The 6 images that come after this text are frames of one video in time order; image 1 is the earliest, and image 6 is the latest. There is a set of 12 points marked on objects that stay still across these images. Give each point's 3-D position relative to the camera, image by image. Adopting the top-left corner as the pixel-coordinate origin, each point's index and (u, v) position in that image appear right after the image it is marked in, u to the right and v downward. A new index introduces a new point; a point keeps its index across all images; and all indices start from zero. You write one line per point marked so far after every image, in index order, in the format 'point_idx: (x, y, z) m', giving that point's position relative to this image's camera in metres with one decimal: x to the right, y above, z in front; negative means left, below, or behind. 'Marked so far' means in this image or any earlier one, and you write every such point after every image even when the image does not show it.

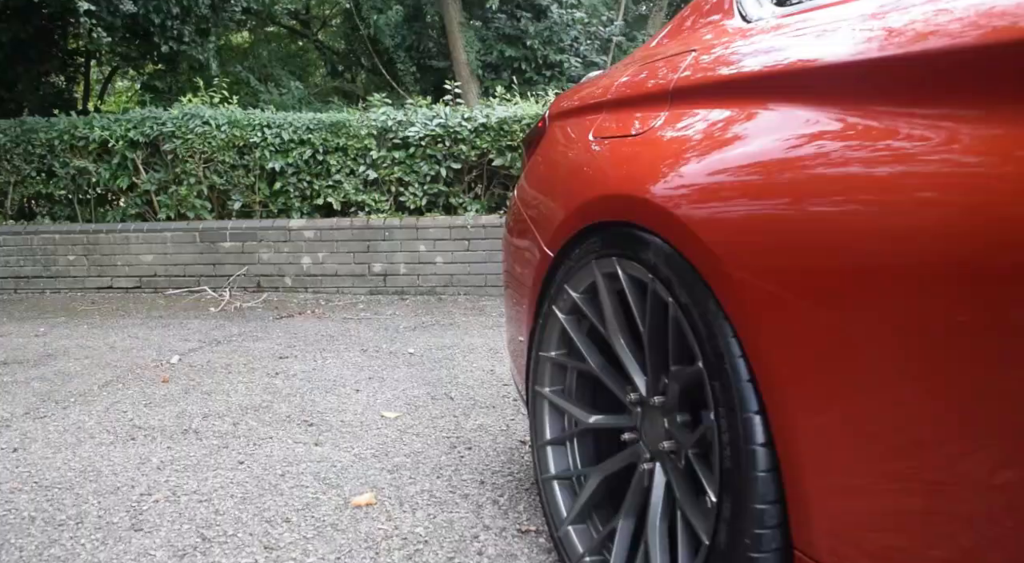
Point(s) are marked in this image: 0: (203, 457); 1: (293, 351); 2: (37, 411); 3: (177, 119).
0: (-1.1, -0.6, +2.8) m
1: (-1.2, -0.4, +4.6) m
2: (-2.0, -0.5, +3.4) m
3: (-2.7, +1.3, +6.5) m
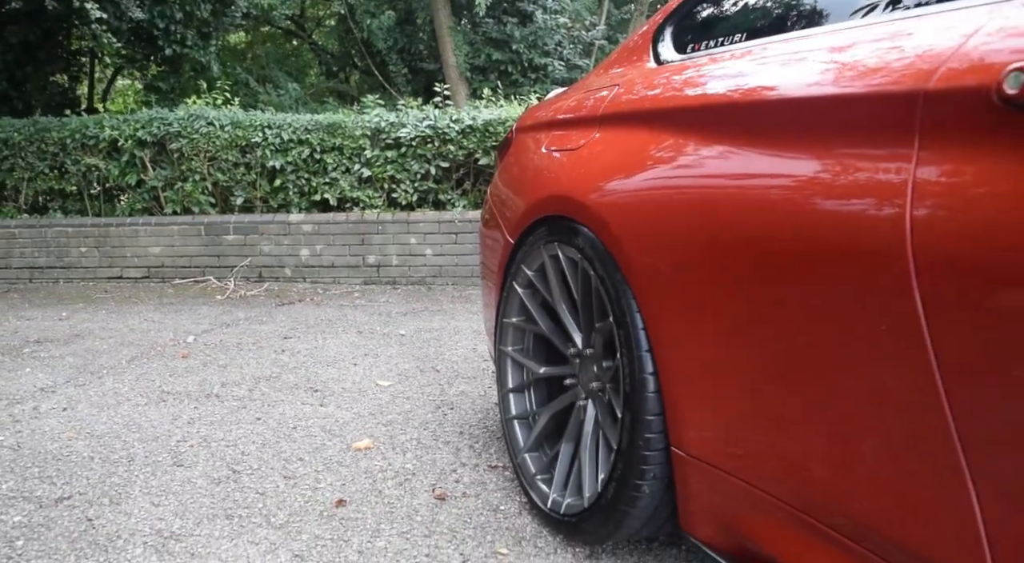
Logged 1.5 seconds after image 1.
0: (-1.2, -0.5, +3.3) m
1: (-1.3, -0.3, +5.1) m
2: (-2.1, -0.5, +3.9) m
3: (-2.8, +1.4, +7.0) m
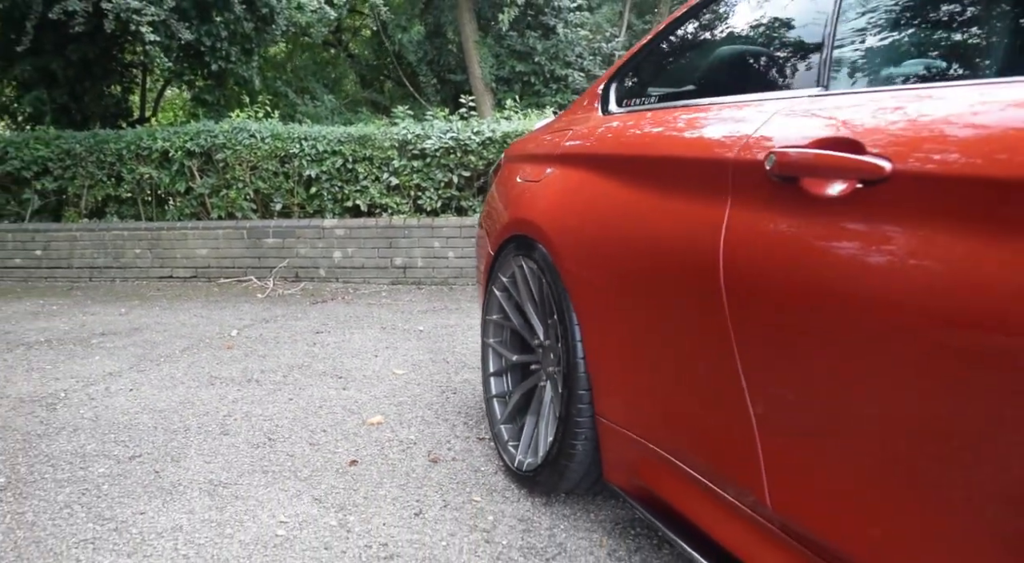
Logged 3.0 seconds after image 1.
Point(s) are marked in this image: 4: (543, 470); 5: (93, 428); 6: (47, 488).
0: (-1.2, -0.5, +3.9) m
1: (-1.3, -0.3, +5.7) m
2: (-2.1, -0.5, +4.6) m
3: (-2.7, +1.4, +7.7) m
4: (+0.1, -0.6, +2.5) m
5: (-1.8, -0.6, +3.4) m
6: (-1.6, -0.7, +2.8) m
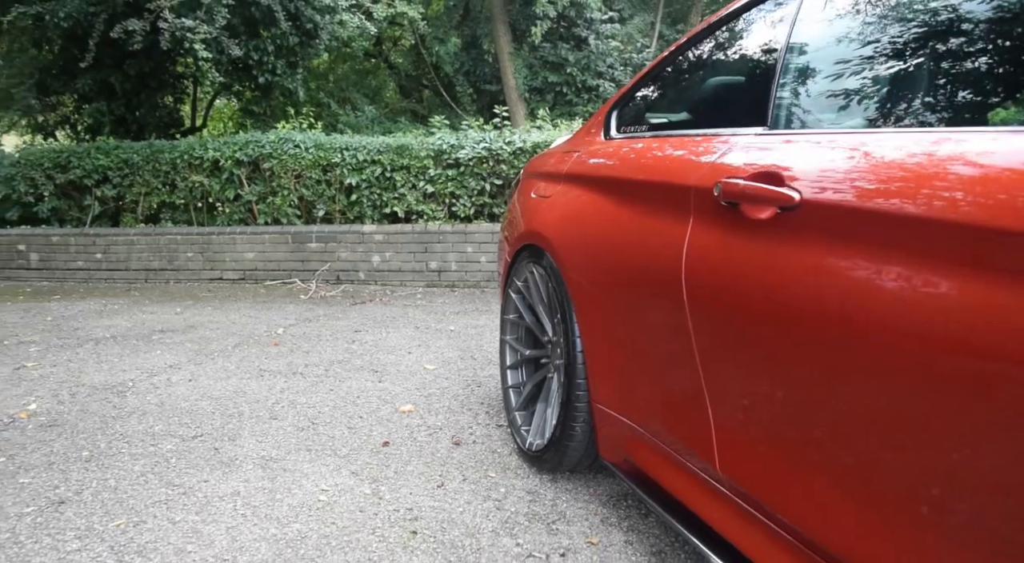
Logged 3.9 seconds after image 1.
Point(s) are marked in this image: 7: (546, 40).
0: (-1.1, -0.6, +4.4) m
1: (-1.1, -0.3, +6.1) m
2: (-2.0, -0.5, +5.0) m
3: (-2.4, +1.4, +8.2) m
4: (+0.1, -0.6, +2.9) m
5: (-1.7, -0.6, +3.9) m
6: (-1.6, -0.7, +3.3) m
7: (+0.5, +3.5, +11.7) m
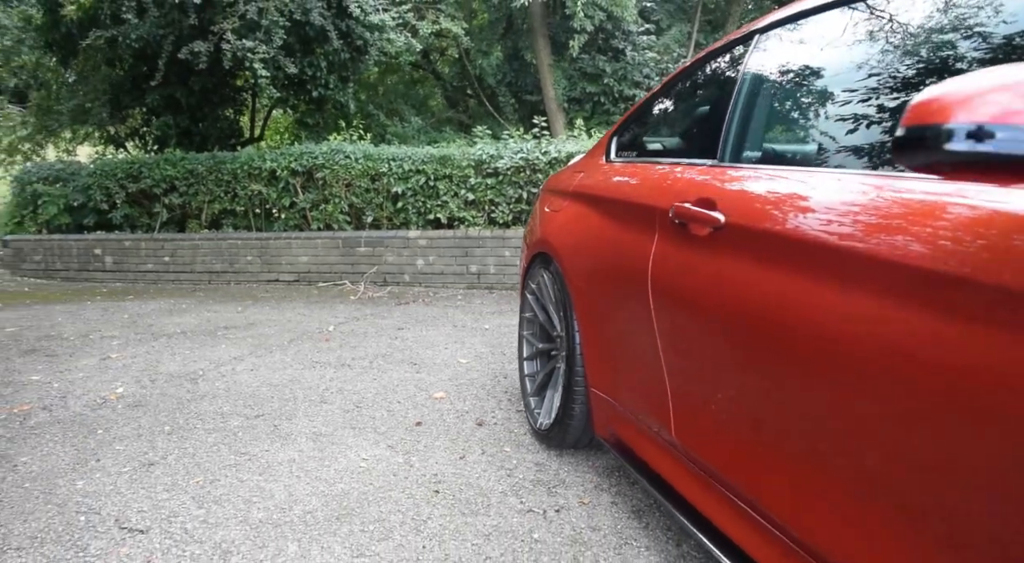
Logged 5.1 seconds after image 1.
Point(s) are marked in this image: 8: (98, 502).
0: (-1.0, -0.6, +4.9) m
1: (-0.9, -0.4, +6.7) m
2: (-1.8, -0.5, +5.7) m
3: (-2.0, +1.4, +8.8) m
4: (+0.2, -0.6, +3.4) m
5: (-1.6, -0.6, +4.5) m
6: (-1.5, -0.7, +3.9) m
7: (+1.1, +3.4, +12.2) m
8: (-1.6, -0.8, +3.1) m
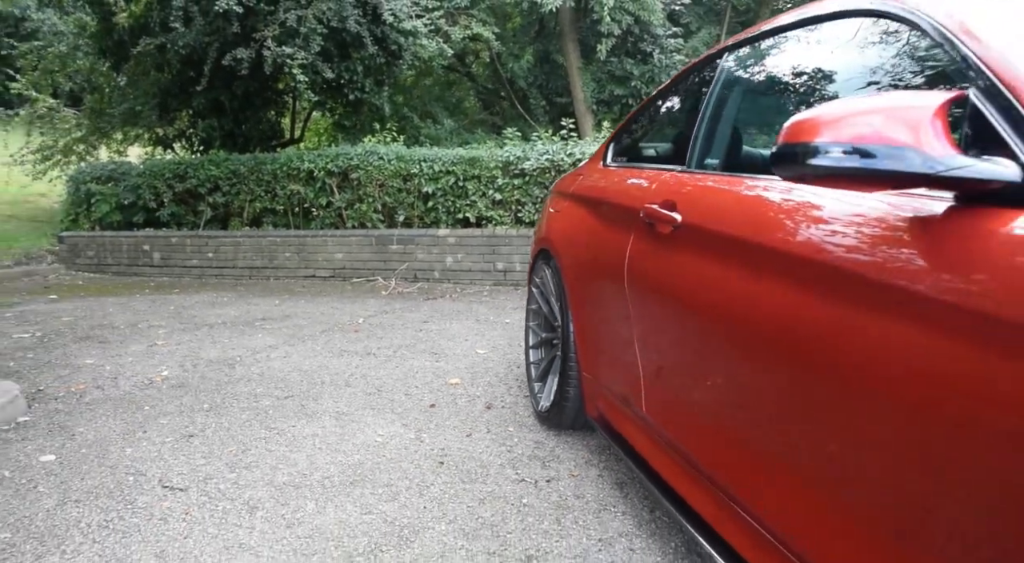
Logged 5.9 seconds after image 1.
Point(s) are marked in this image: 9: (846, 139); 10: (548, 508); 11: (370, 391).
0: (-0.9, -0.5, +5.3) m
1: (-0.7, -0.3, +7.1) m
2: (-1.7, -0.5, +6.1) m
3: (-1.7, +1.4, +9.3) m
4: (+0.2, -0.6, +3.7) m
5: (-1.5, -0.6, +4.9) m
6: (-1.5, -0.7, +4.3) m
7: (+1.5, +3.5, +12.4) m
8: (-1.6, -0.8, +3.5) m
9: (+0.7, +0.3, +1.7) m
10: (+0.1, -0.8, +3.0) m
11: (-0.8, -0.6, +4.6) m
